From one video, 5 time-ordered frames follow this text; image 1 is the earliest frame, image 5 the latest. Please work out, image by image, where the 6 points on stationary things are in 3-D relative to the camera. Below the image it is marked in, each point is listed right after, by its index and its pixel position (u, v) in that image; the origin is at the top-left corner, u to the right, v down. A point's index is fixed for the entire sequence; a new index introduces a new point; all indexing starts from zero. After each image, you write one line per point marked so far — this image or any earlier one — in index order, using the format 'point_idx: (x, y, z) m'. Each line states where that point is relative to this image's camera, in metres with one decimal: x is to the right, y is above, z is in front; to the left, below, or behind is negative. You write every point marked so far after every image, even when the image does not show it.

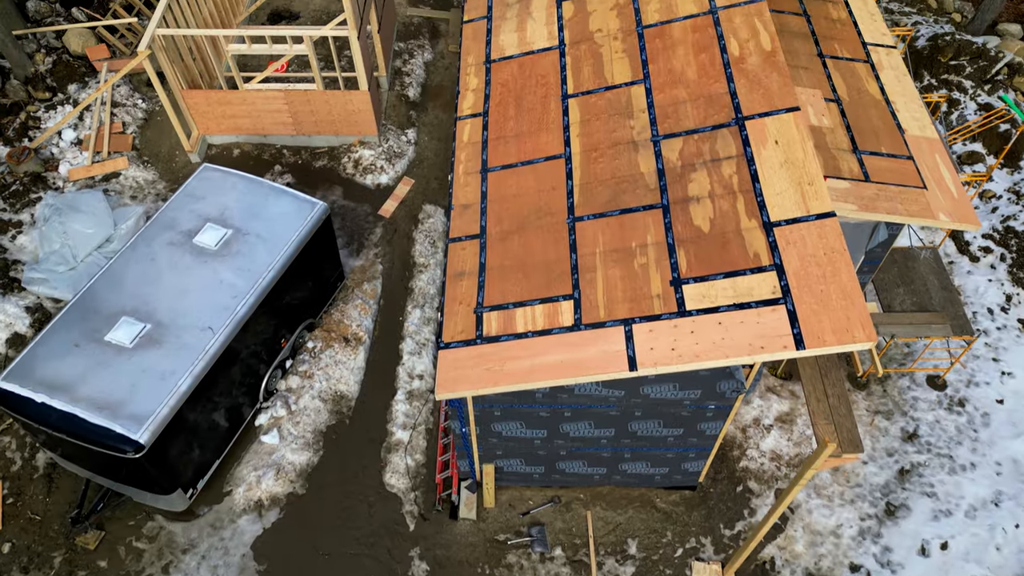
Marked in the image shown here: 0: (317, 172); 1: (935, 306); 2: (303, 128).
0: (-3.0, +1.8, +10.8) m
1: (+5.4, -0.2, +9.1) m
2: (-3.2, +2.4, +10.8) m
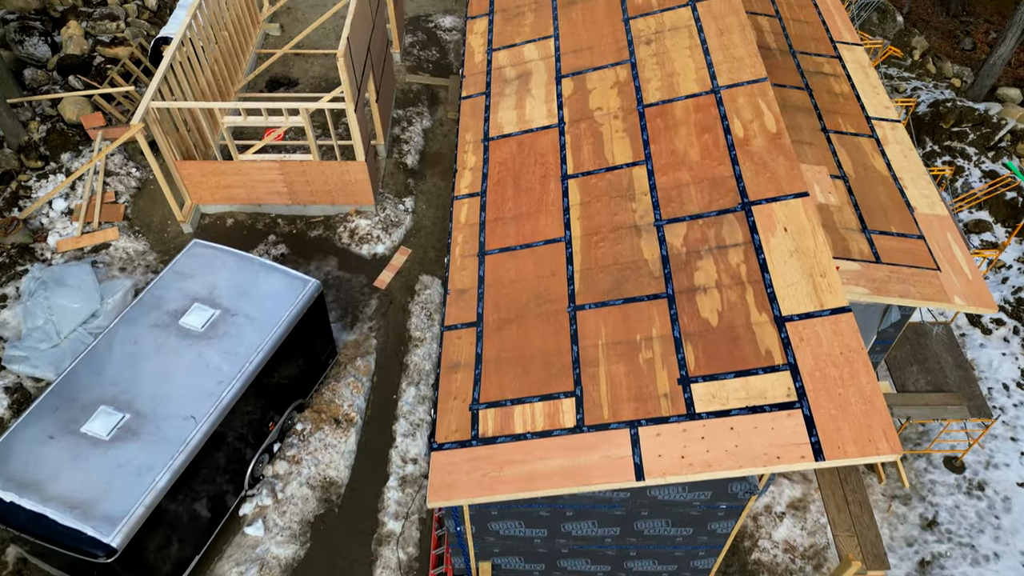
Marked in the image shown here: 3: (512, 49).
0: (-3.0, +0.7, +10.6) m
1: (+5.4, -1.2, +8.7) m
2: (-3.2, +1.3, +10.6) m
3: (0.0, +2.9, +8.7) m
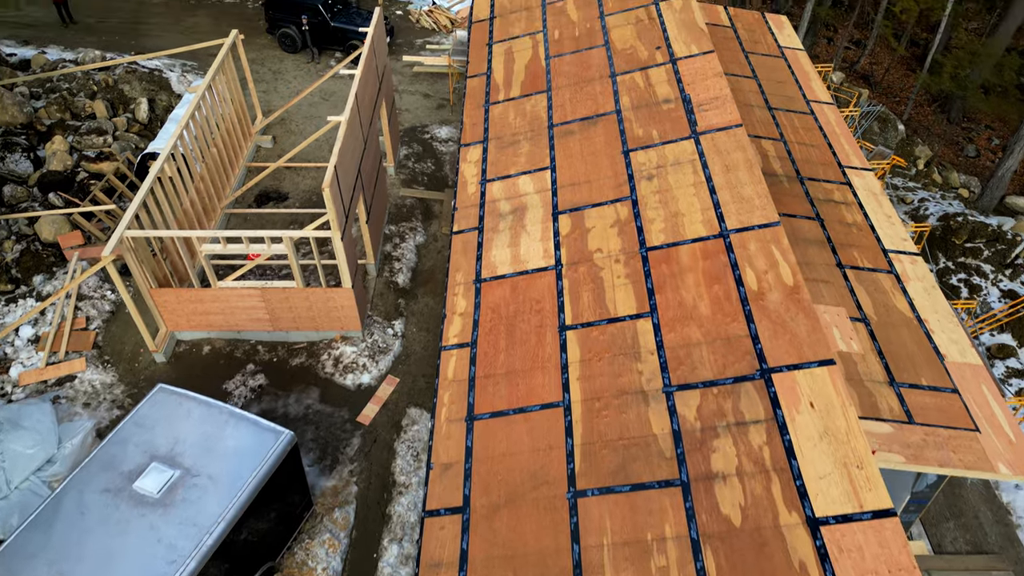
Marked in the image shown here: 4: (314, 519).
0: (-3.1, -1.2, +9.9) m
1: (+5.3, -2.8, +7.8) m
2: (-3.3, -0.5, +10.0) m
3: (-0.1, +1.3, +8.2) m
4: (-2.3, -2.7, +8.3) m
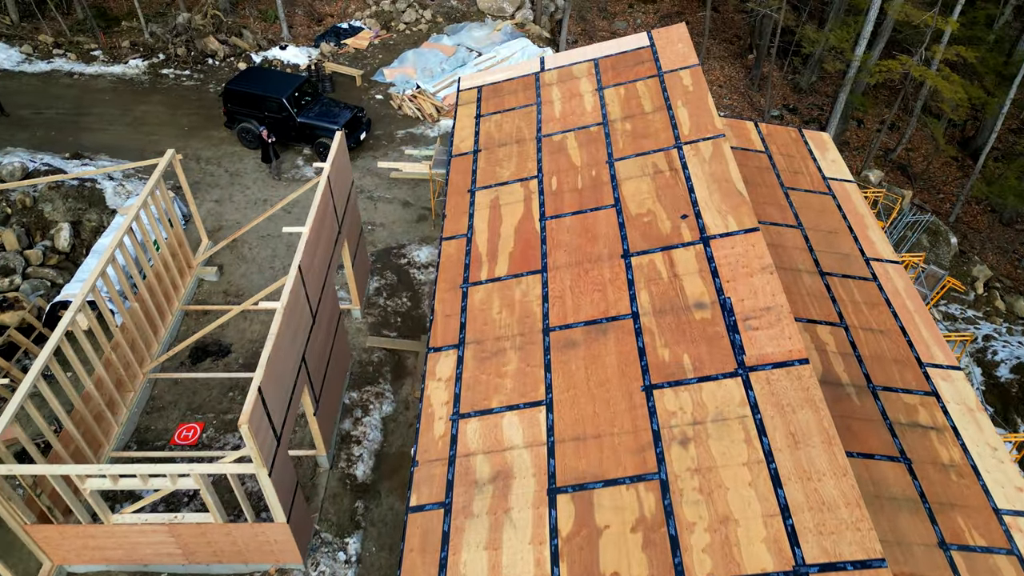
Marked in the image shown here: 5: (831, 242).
0: (-3.2, -3.6, +7.7) m
1: (+5.2, -5.2, +5.6) m
2: (-3.4, -2.9, +7.8) m
3: (-0.2, -1.1, +6.1) m
4: (-2.5, -5.1, +6.0) m
5: (+3.9, +0.6, +8.7) m
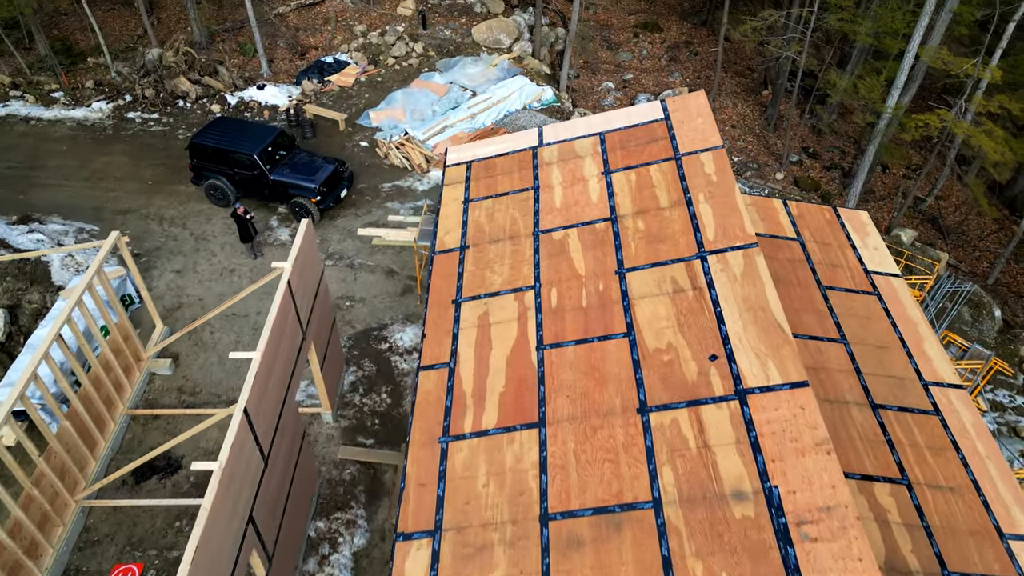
0: (-3.3, -4.9, +6.3) m
1: (+5.1, -6.5, +4.2) m
2: (-3.5, -4.2, +6.4) m
3: (-0.3, -2.4, +4.7) m
4: (-2.6, -6.4, +4.6) m
5: (+3.8, -0.8, +7.4) m
